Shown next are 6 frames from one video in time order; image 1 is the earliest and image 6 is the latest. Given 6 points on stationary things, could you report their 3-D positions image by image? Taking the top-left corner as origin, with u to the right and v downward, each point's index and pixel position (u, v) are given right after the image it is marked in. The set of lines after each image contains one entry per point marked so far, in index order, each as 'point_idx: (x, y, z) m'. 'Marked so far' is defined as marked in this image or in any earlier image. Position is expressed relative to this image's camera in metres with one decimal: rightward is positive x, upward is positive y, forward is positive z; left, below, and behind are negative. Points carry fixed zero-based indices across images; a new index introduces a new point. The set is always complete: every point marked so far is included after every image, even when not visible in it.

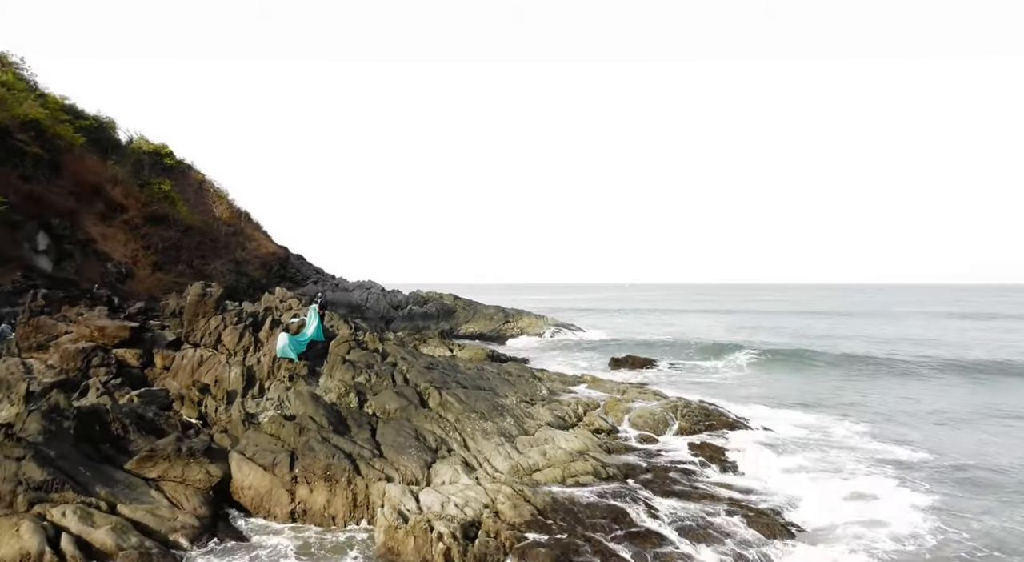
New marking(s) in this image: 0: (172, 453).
0: (-9.3, -4.7, +16.8) m
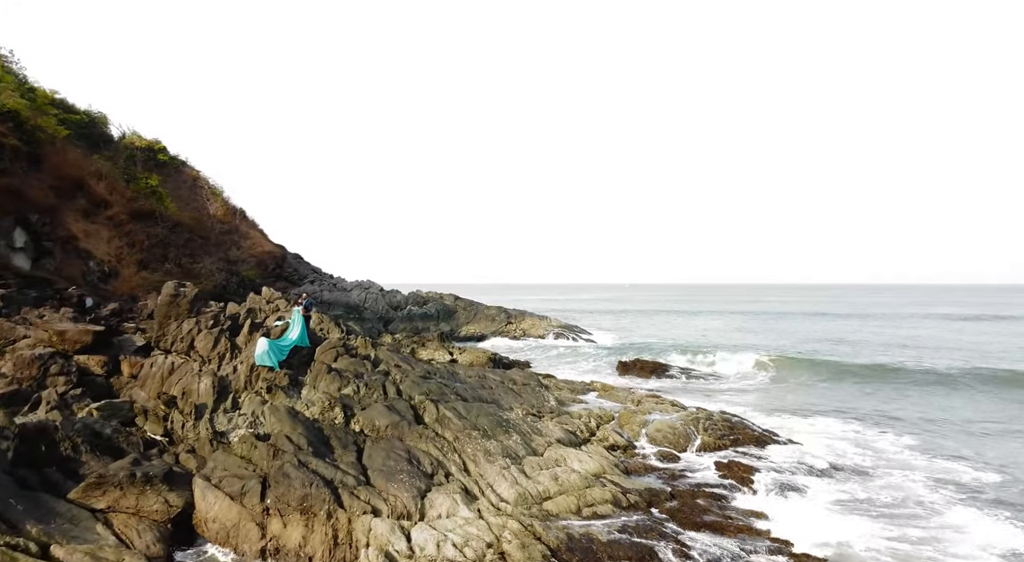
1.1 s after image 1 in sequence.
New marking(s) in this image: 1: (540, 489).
0: (-9.1, -4.7, +14.4) m
1: (+0.7, -5.3, +15.8) m
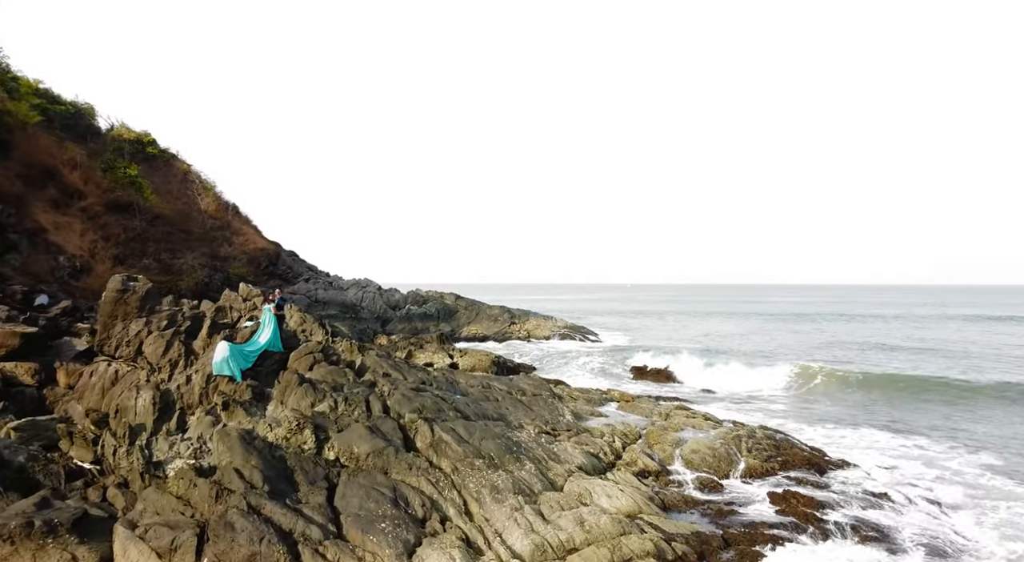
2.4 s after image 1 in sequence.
0: (-8.8, -4.5, +11.0) m
1: (+1.0, -5.1, +12.3) m
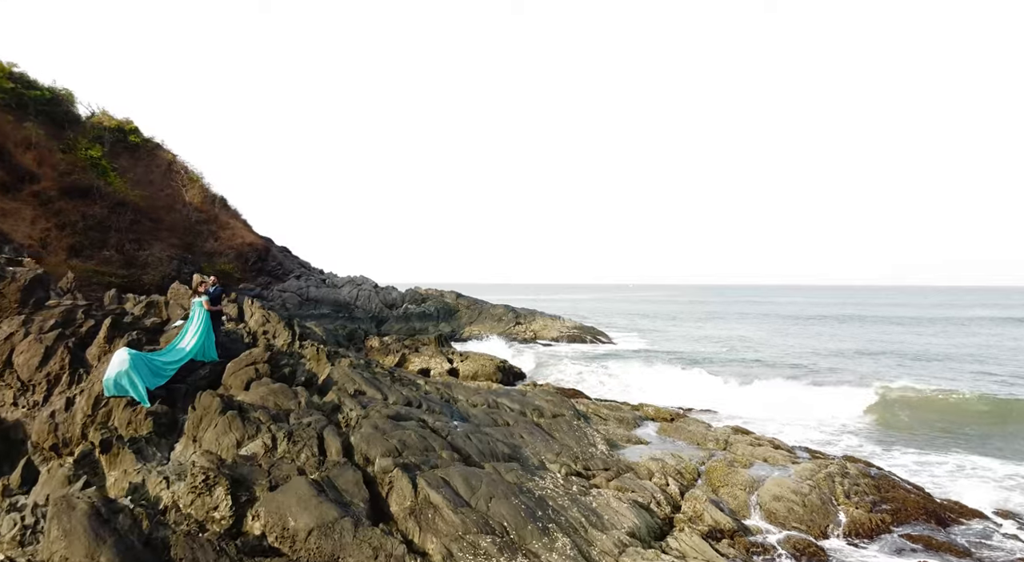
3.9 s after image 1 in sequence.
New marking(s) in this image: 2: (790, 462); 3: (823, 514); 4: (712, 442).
0: (-8.5, -4.1, +5.9) m
1: (+1.4, -4.8, +7.2) m
2: (+7.2, -4.7, +16.0) m
3: (+7.0, -5.2, +13.8) m
4: (+5.7, -4.6, +17.6) m
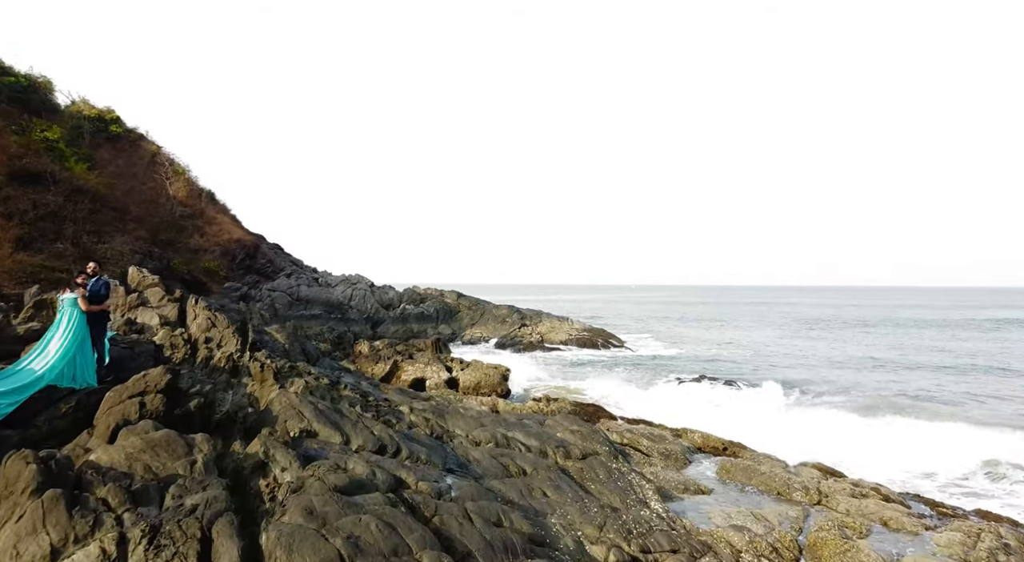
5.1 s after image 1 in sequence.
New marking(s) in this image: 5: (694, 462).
0: (-8.2, -3.9, +1.3) m
1: (+1.7, -4.6, +2.6) m
2: (+7.6, -4.6, +11.3) m
3: (+7.3, -5.0, +9.1) m
4: (+6.1, -4.4, +12.9) m
5: (+4.5, -4.4, +15.4) m
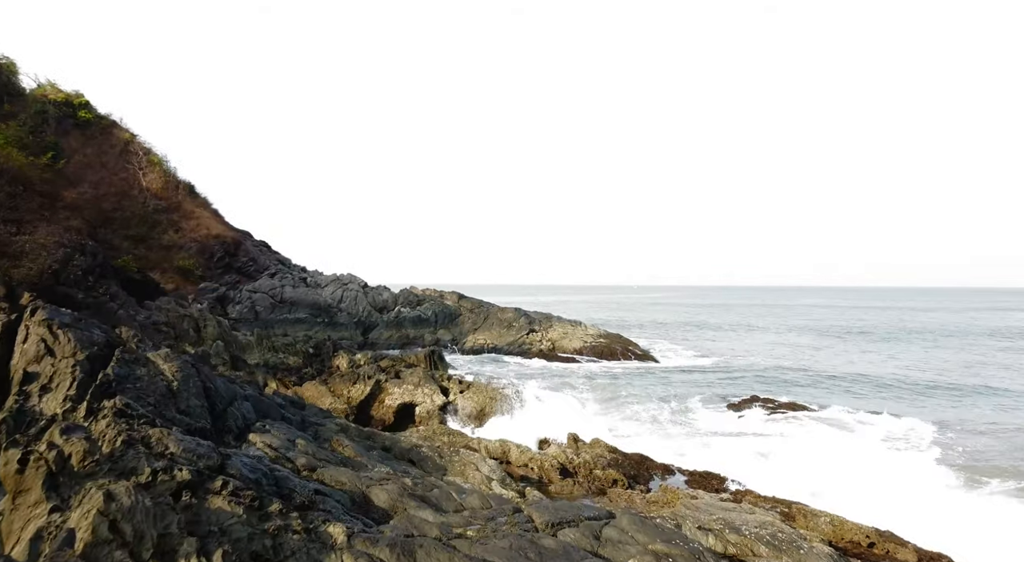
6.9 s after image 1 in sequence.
0: (-7.8, -3.9, -5.3) m
1: (+2.1, -4.6, -4.1) m
2: (+8.0, -4.5, +4.6) m
3: (+7.7, -5.0, +2.4) m
4: (+6.5, -4.4, +6.2) m
5: (+5.0, -4.4, +8.7) m
